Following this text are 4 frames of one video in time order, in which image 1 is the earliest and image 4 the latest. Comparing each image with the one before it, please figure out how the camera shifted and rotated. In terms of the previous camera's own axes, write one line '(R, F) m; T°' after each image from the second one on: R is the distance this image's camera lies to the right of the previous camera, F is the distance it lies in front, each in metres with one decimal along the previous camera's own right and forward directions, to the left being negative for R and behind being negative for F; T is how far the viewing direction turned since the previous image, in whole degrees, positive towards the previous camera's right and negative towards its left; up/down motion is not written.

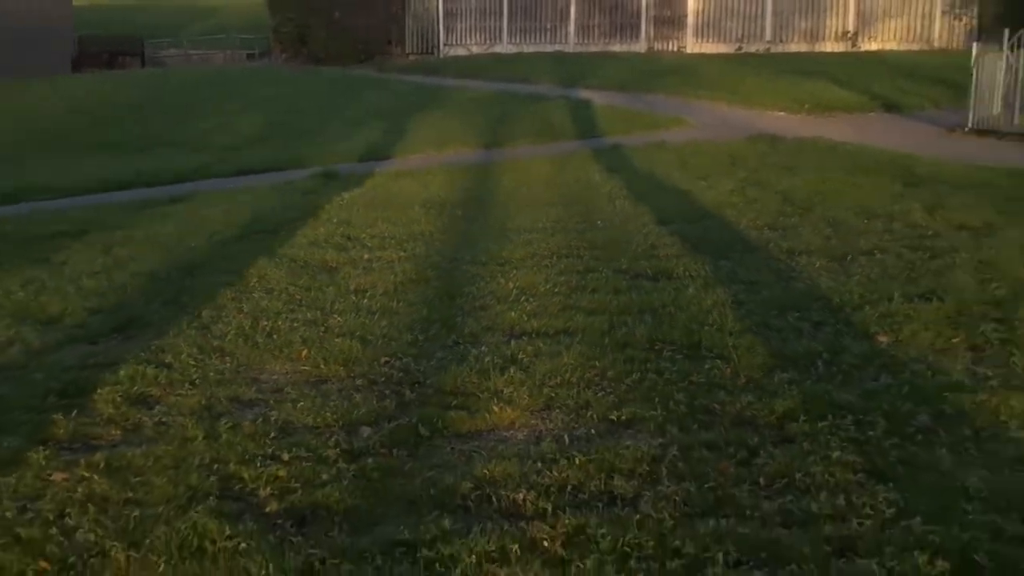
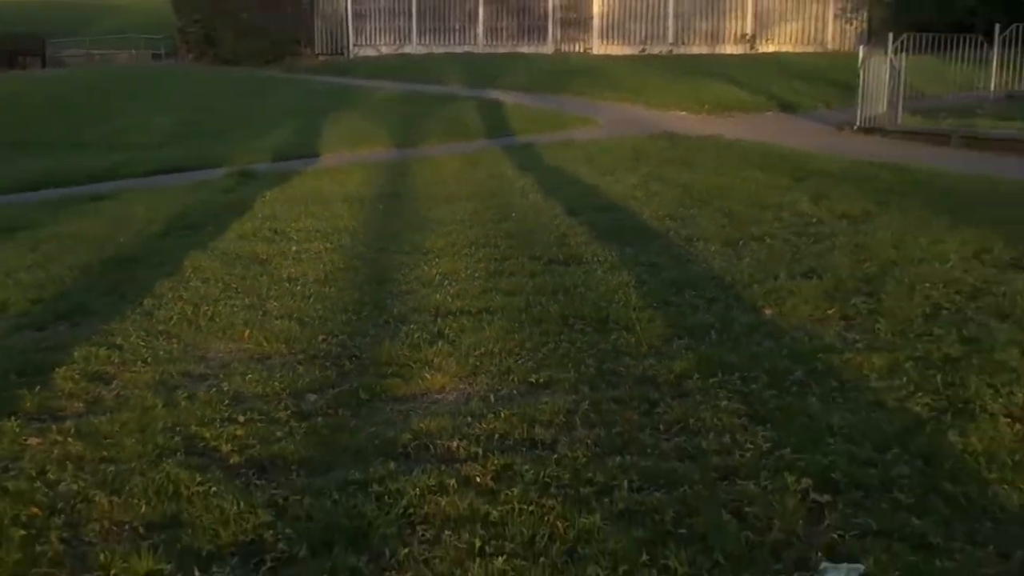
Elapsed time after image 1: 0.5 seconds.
(-0.1, -0.6) m; +5°
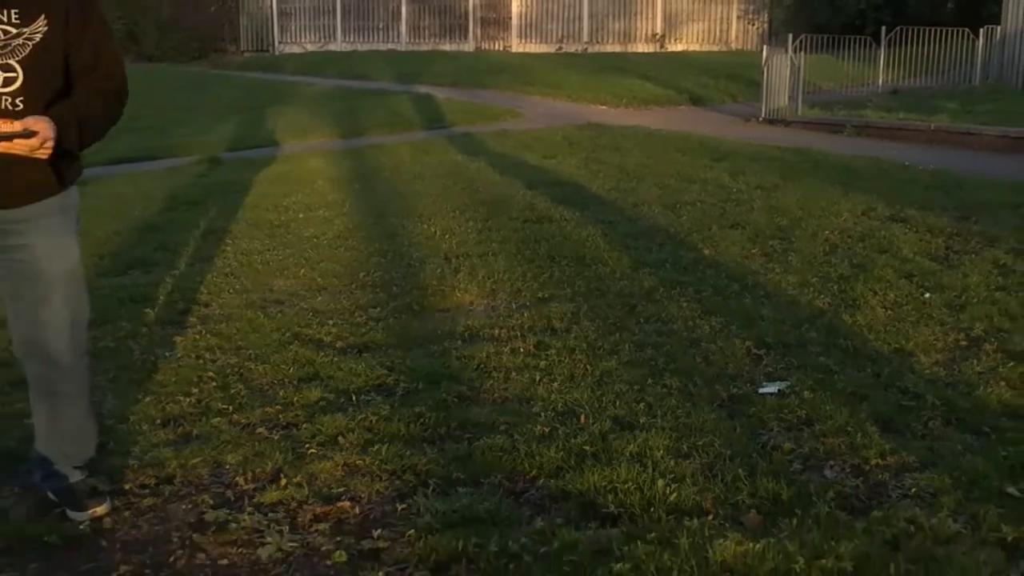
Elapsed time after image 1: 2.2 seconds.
(-0.7, -1.8) m; +5°
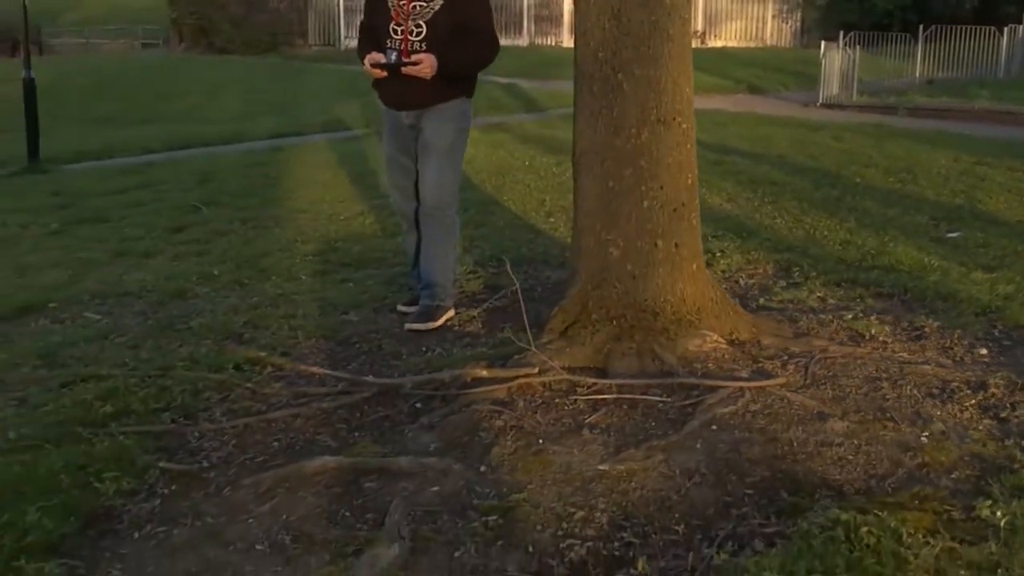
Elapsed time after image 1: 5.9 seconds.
(-2.4, -3.6) m; 0°
